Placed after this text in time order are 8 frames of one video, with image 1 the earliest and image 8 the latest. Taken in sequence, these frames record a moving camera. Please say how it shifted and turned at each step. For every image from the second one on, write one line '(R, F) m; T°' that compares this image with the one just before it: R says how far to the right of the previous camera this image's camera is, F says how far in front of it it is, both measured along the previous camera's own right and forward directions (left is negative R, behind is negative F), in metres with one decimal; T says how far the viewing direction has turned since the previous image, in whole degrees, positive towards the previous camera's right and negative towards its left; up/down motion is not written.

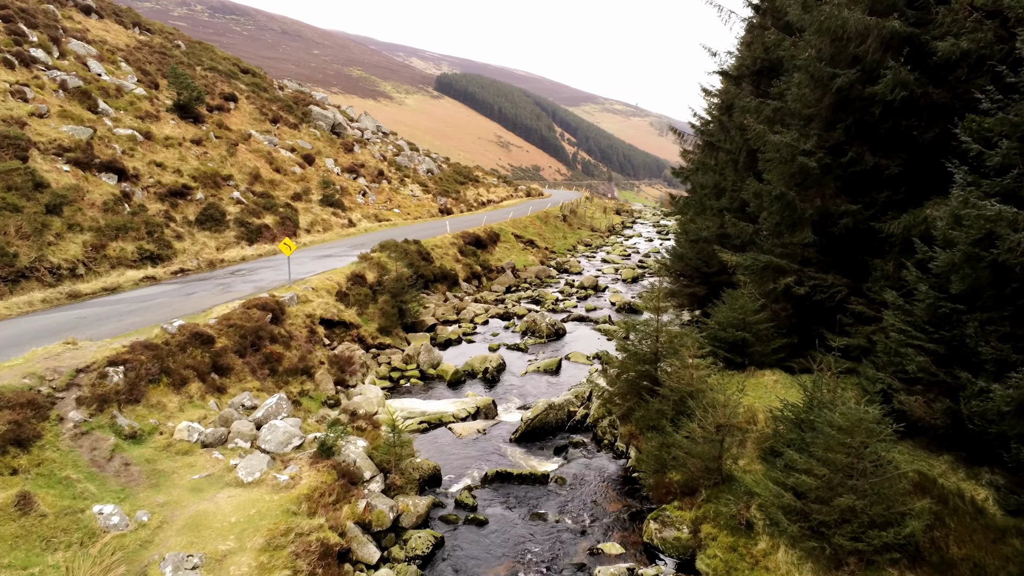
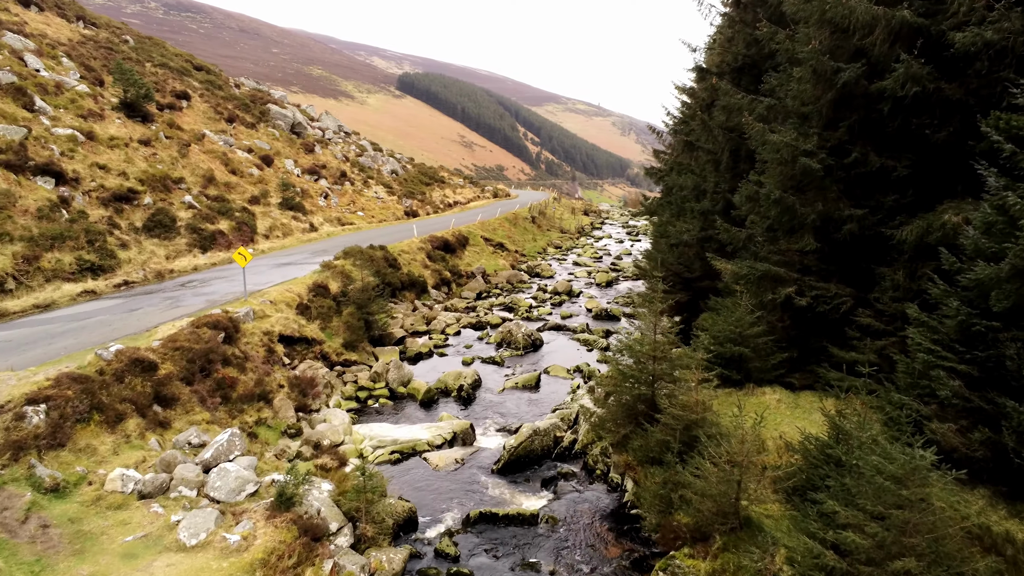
(-0.3, +1.3) m; +3°
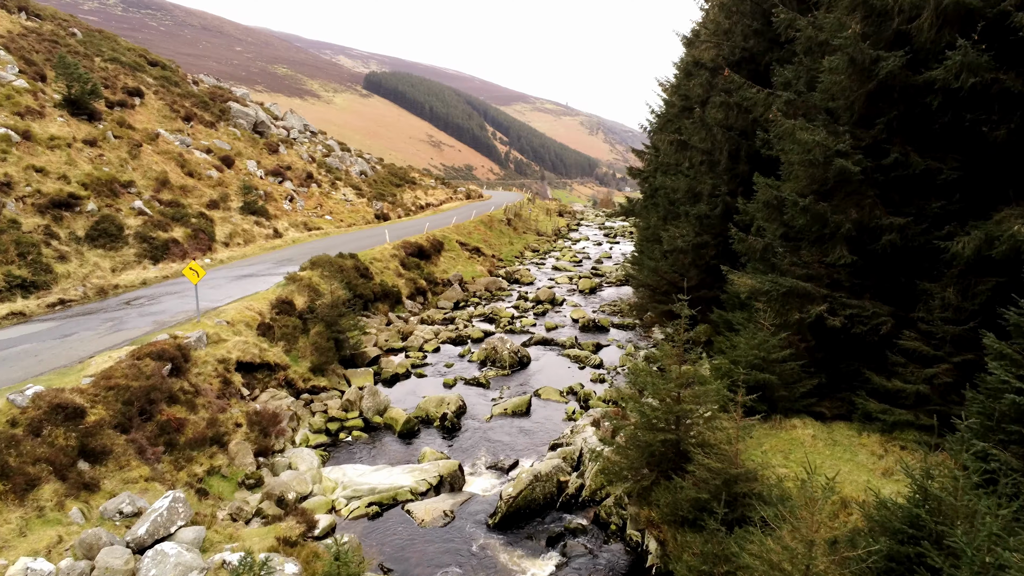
(-0.4, +1.8) m; +2°
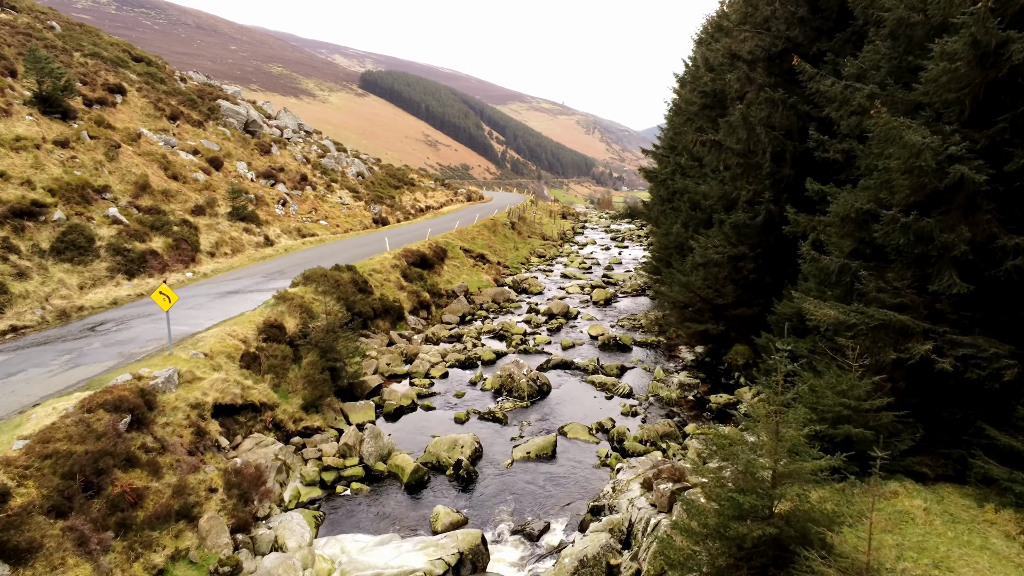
(-0.5, +2.2) m; 0°
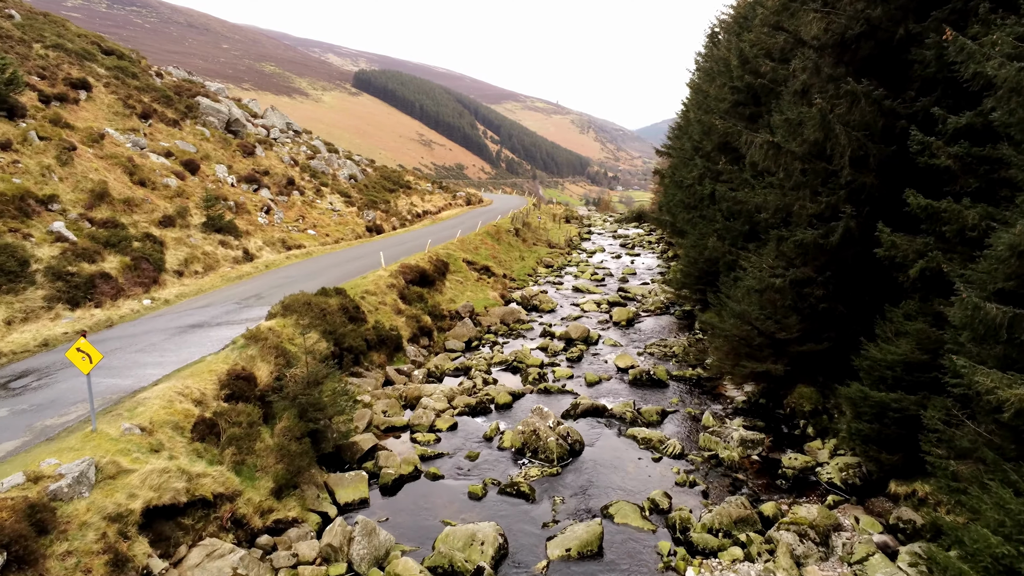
(-0.6, +3.3) m; 0°
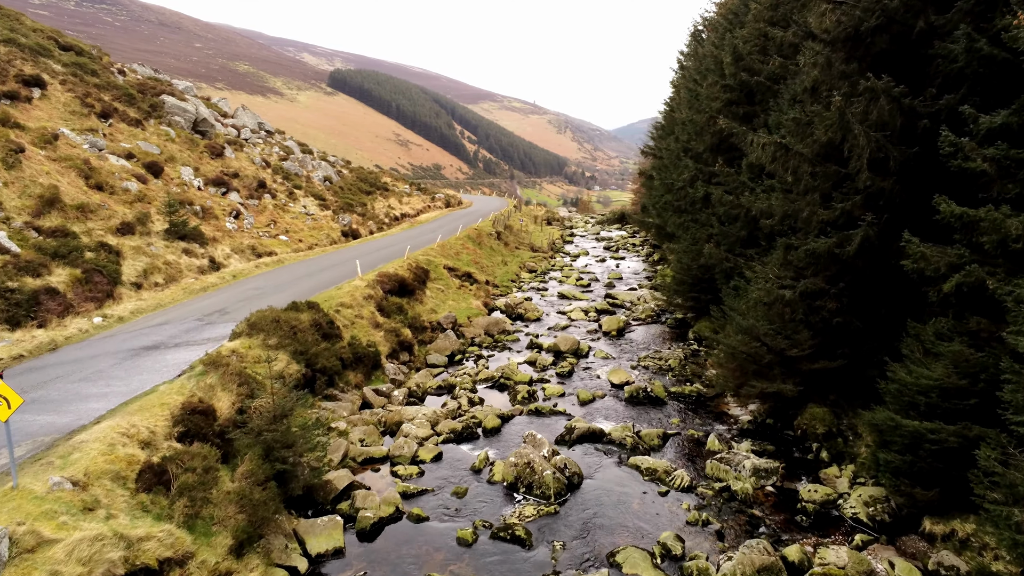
(-0.2, +1.4) m; +2°
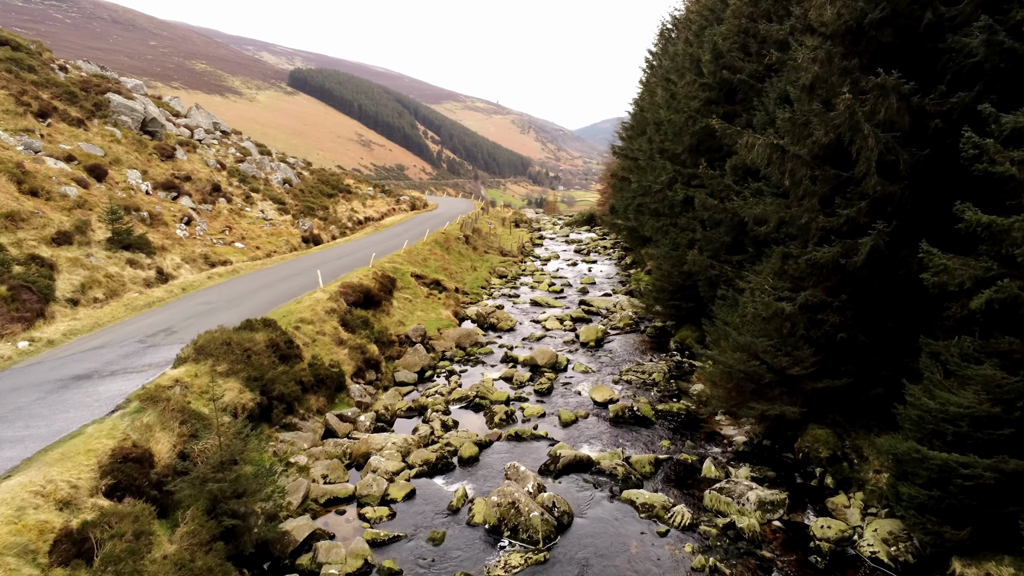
(-0.2, +1.4) m; +3°
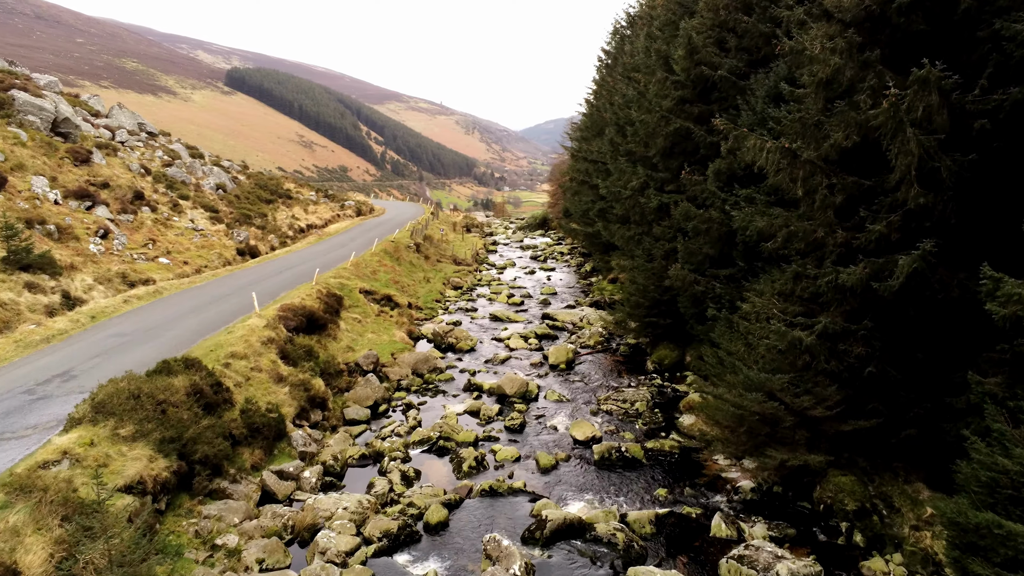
(-0.4, +2.3) m; +4°
